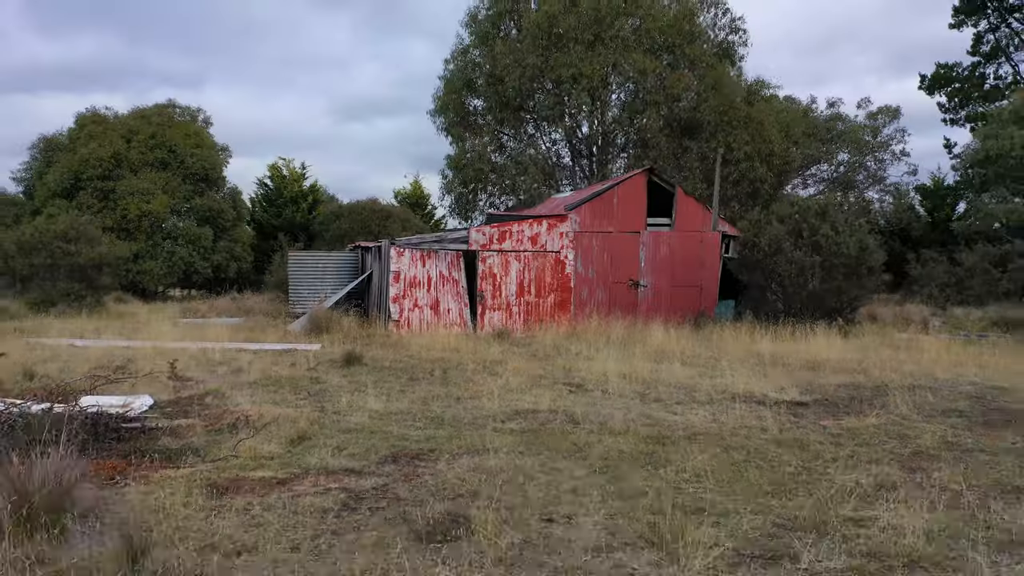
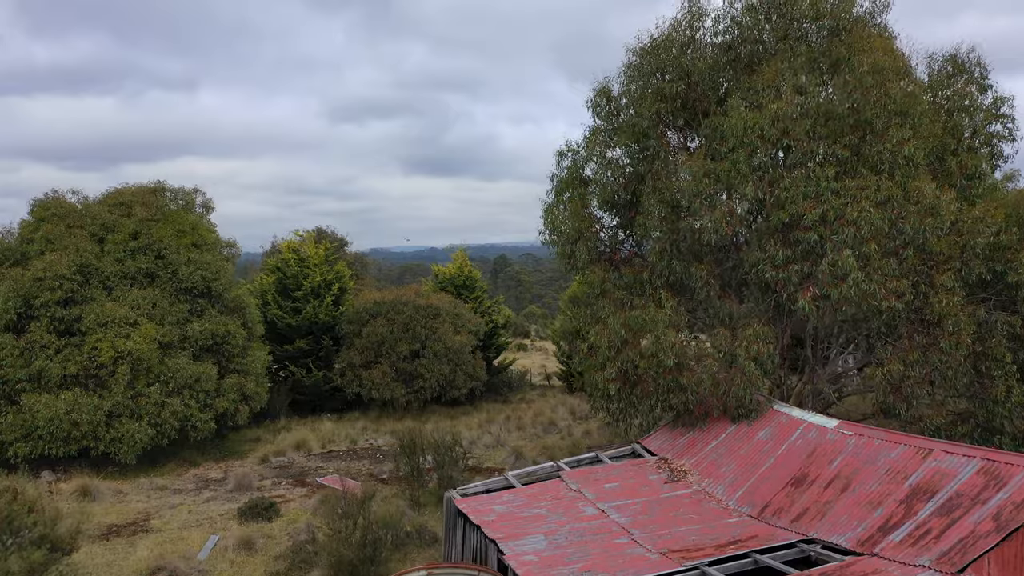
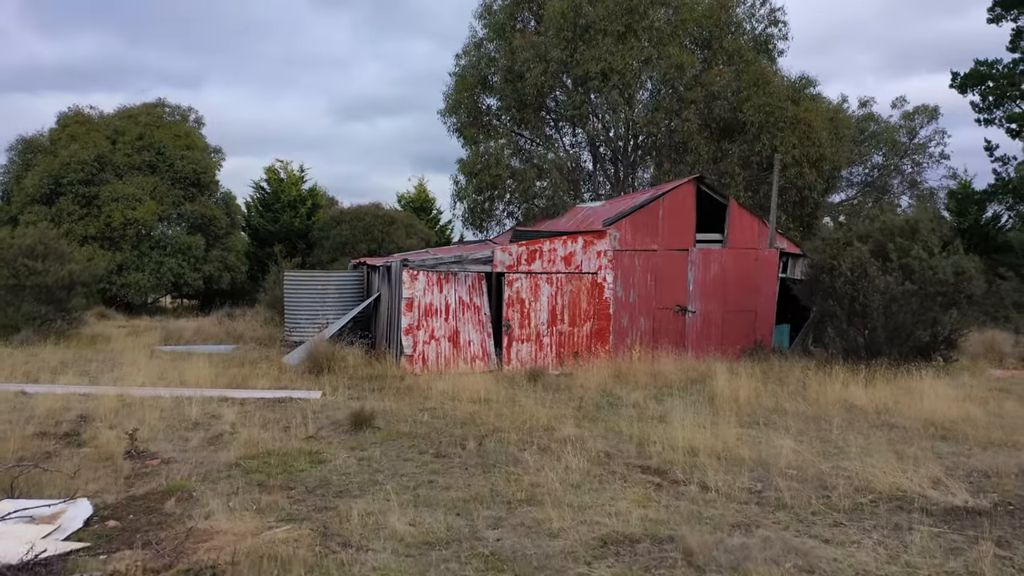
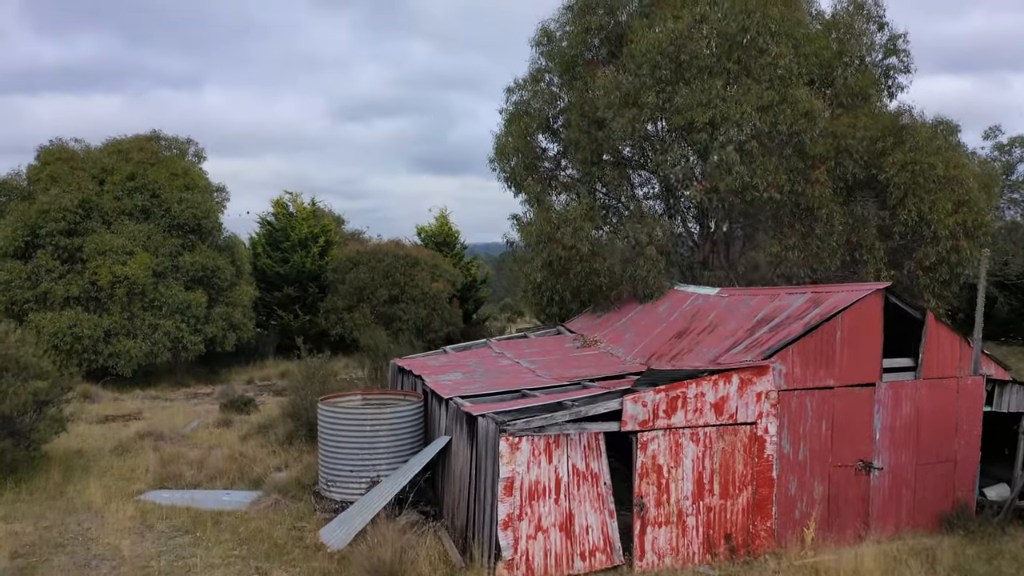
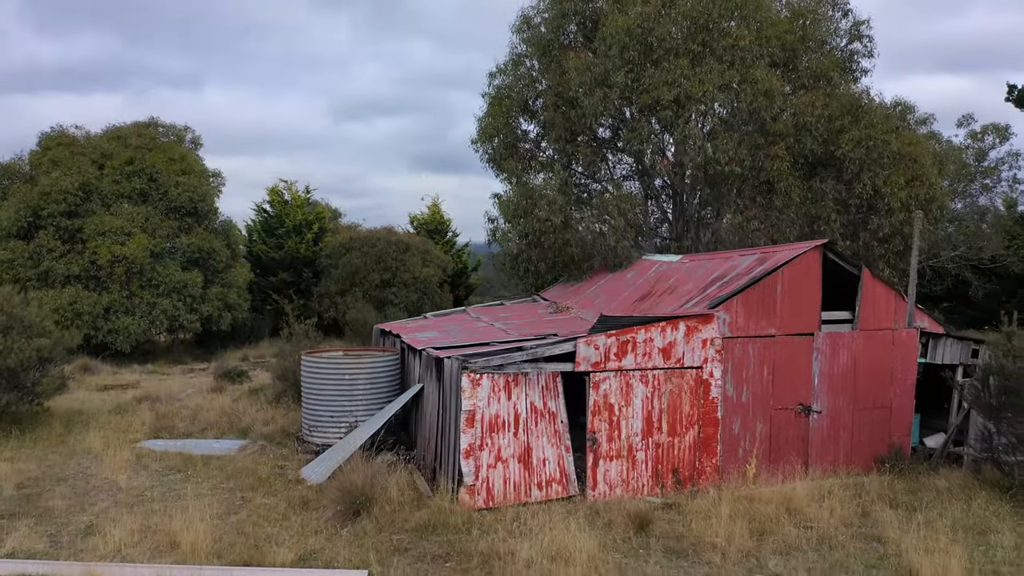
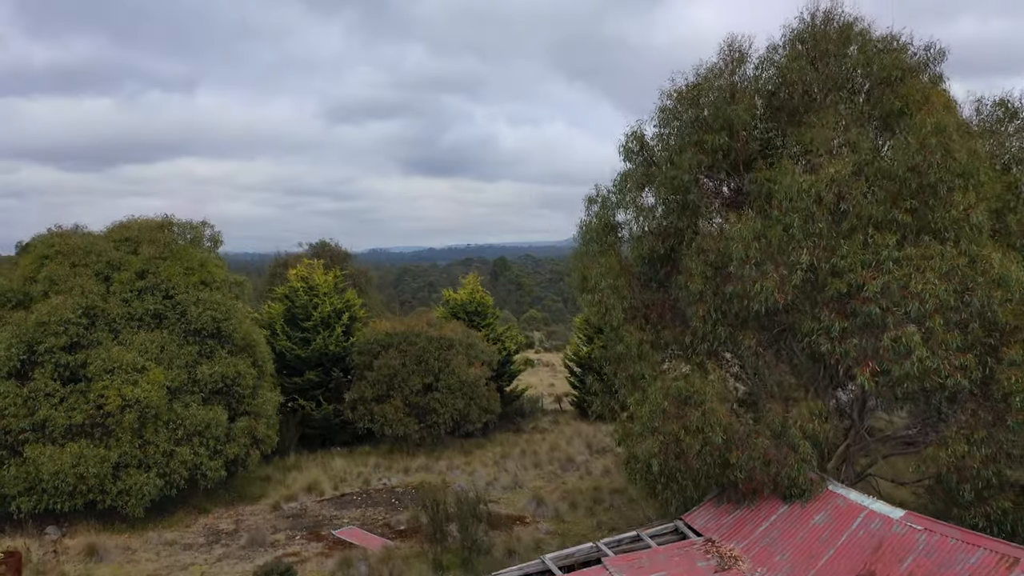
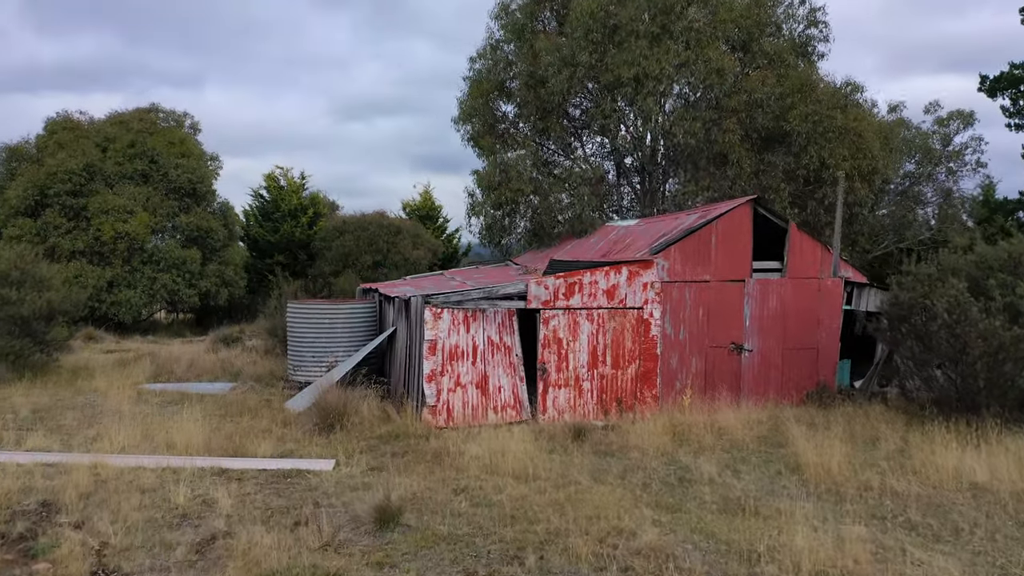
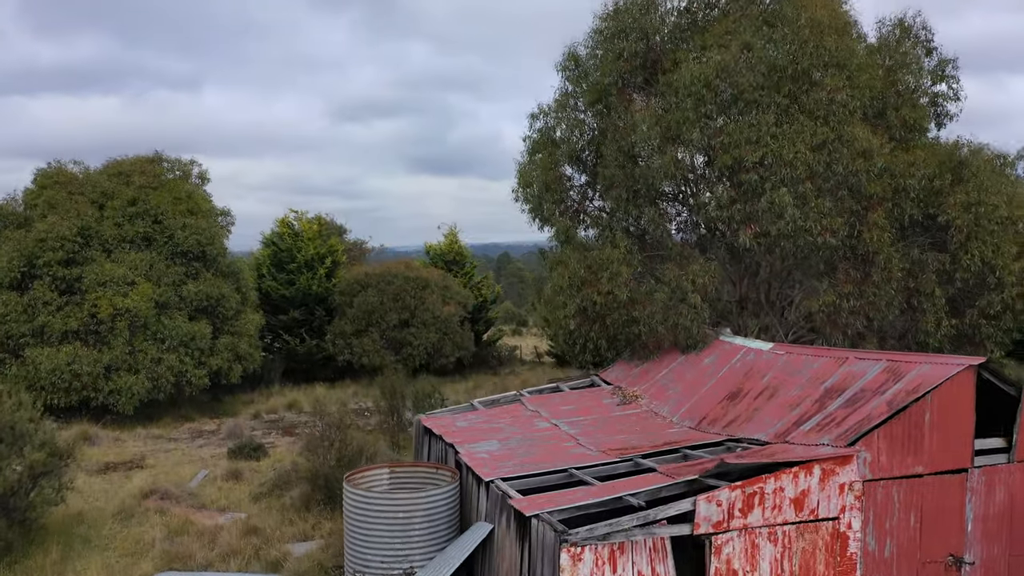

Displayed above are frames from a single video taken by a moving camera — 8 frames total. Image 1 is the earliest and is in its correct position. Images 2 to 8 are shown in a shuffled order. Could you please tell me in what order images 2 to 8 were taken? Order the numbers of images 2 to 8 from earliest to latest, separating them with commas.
3, 7, 5, 4, 8, 2, 6
